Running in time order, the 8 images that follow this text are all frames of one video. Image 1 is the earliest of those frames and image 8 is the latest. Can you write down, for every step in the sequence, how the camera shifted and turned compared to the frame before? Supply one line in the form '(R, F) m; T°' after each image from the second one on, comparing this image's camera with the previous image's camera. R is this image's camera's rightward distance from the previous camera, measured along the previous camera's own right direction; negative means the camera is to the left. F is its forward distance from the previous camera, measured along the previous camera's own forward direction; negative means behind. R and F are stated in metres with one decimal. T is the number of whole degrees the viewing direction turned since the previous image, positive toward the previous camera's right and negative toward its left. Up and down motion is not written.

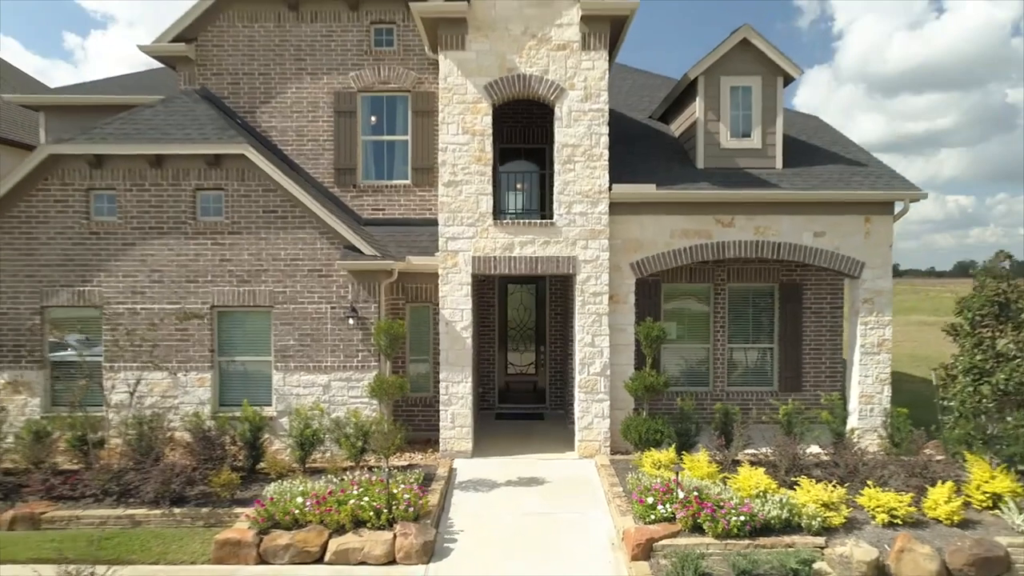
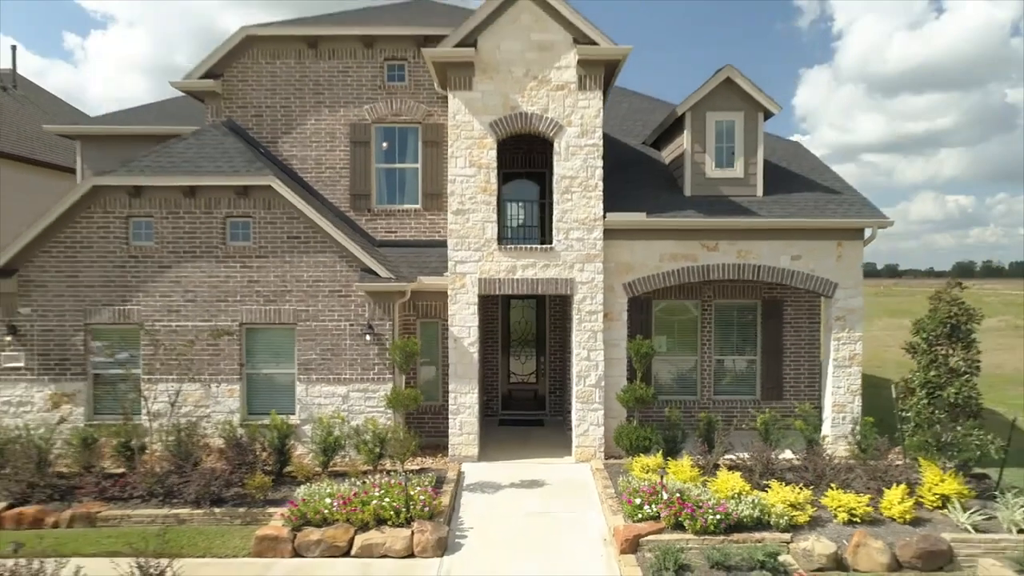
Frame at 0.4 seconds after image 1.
(0.0, -0.9) m; 0°
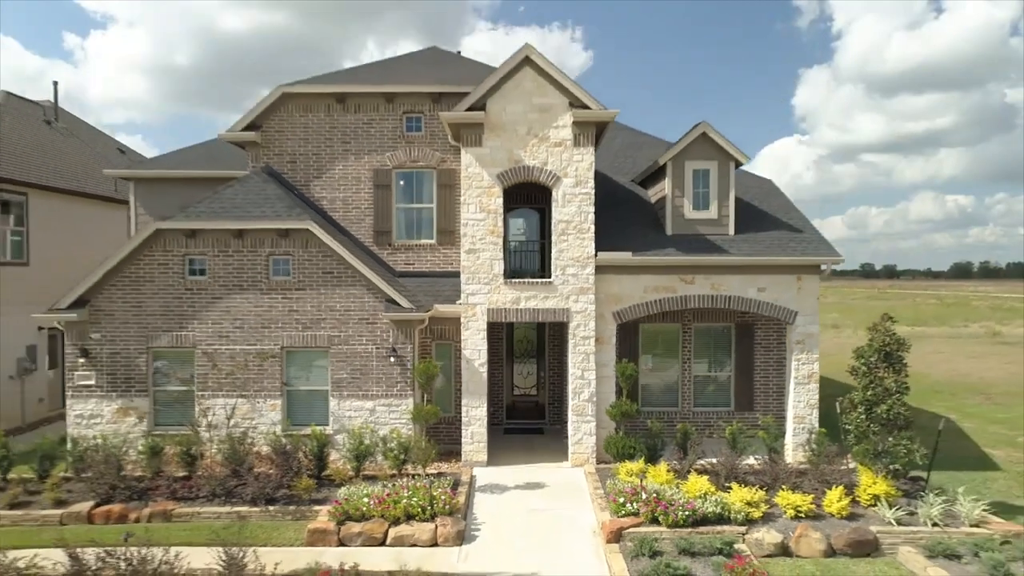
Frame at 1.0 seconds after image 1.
(-0.1, -1.6) m; 0°
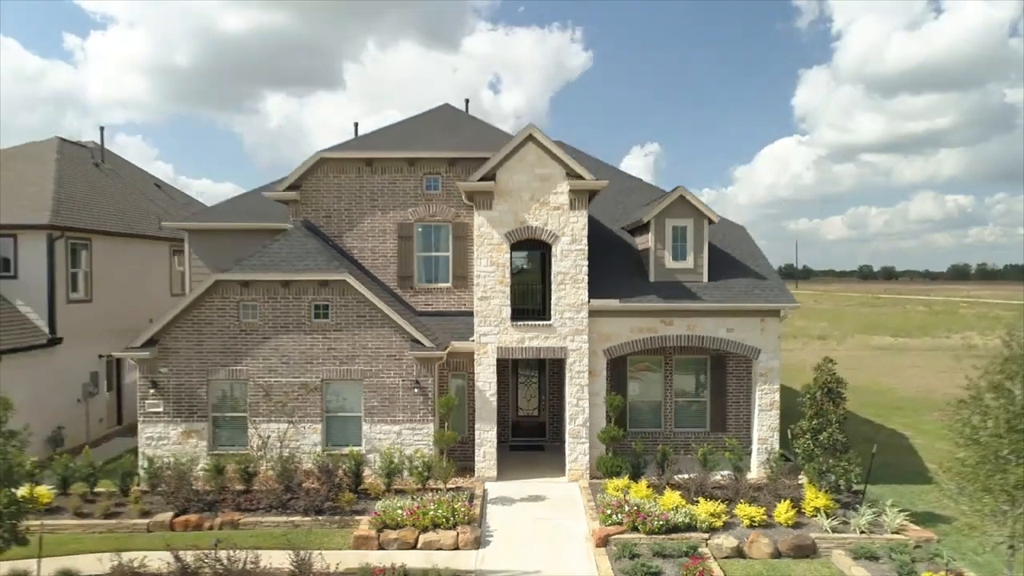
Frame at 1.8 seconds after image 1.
(-0.1, -2.1) m; 0°
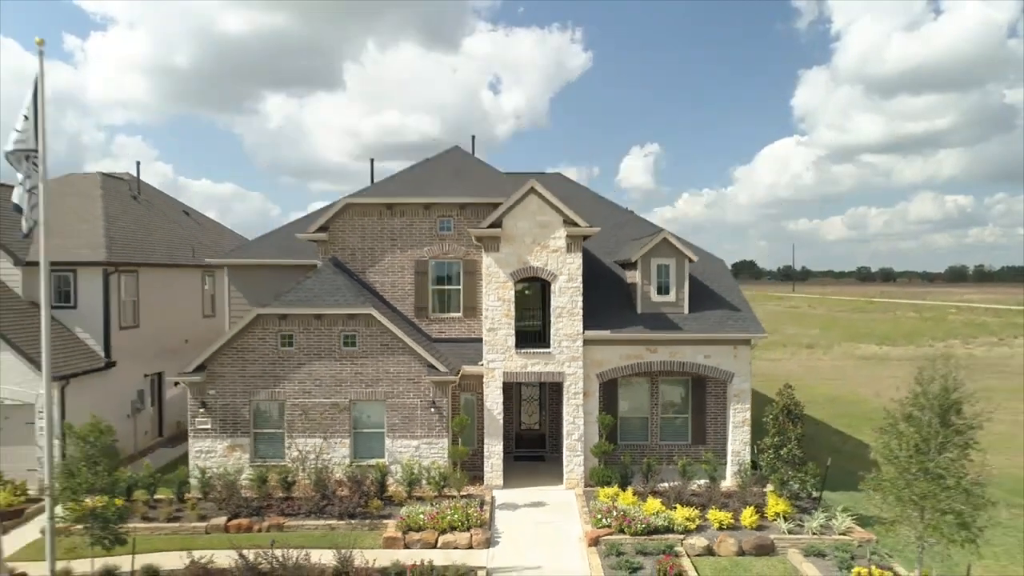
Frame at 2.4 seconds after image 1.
(-0.1, -2.0) m; 0°
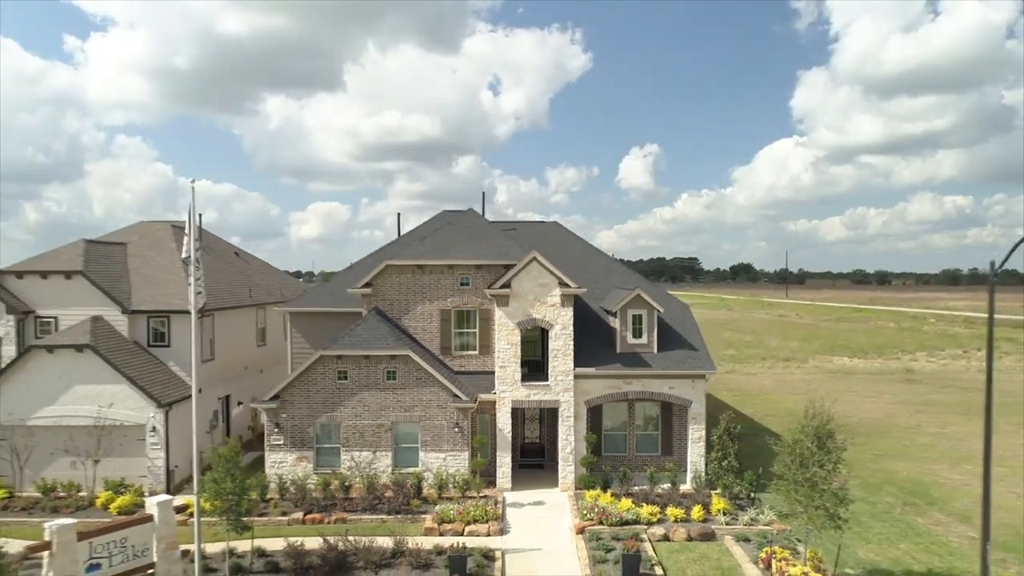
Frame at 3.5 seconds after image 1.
(-0.2, -4.5) m; 0°
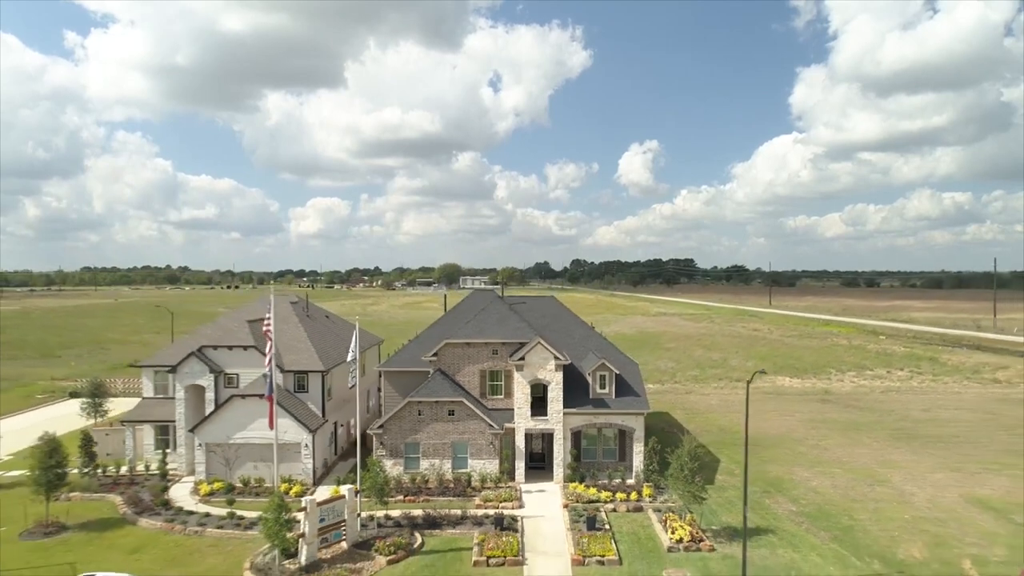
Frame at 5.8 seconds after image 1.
(-0.6, -13.0) m; 0°
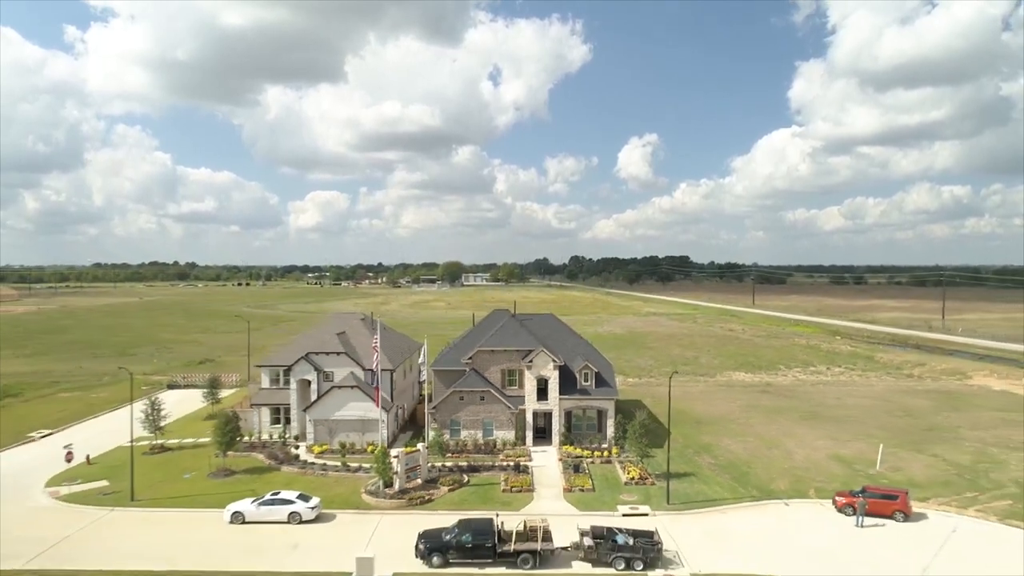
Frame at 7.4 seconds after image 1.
(-0.8, -15.3) m; 0°
